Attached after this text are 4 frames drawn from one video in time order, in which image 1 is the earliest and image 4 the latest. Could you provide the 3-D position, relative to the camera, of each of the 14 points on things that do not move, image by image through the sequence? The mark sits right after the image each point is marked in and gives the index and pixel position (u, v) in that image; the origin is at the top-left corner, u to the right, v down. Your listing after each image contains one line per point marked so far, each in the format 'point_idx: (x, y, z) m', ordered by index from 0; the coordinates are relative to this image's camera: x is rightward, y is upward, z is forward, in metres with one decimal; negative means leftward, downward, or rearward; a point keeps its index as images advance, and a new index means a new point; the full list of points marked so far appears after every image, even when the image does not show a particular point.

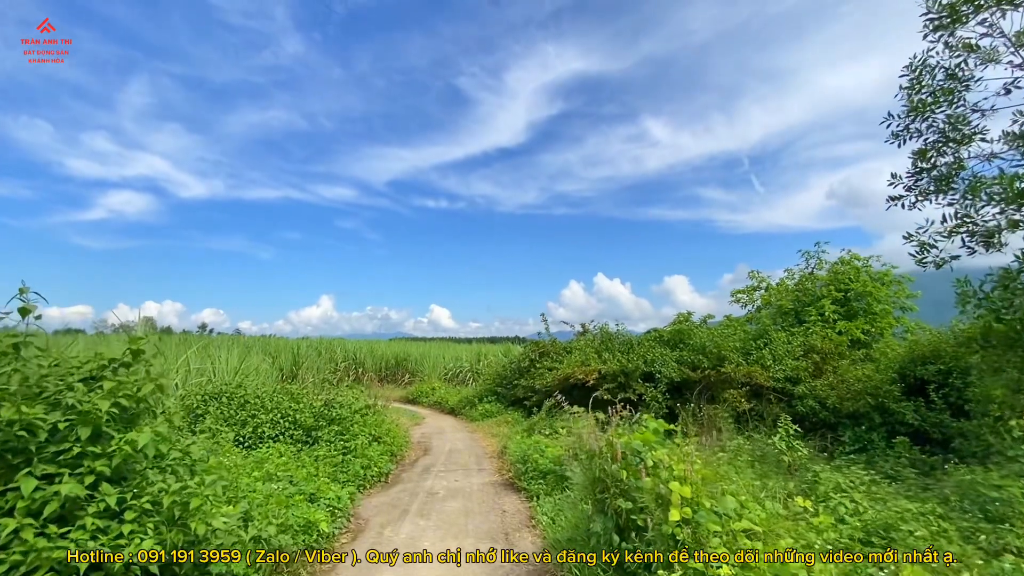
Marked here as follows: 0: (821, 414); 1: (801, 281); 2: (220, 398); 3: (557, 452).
0: (+6.4, -2.6, +9.9) m
1: (+8.6, +0.2, +14.2) m
2: (-5.1, -1.9, +8.4) m
3: (+0.7, -2.5, +7.2) m
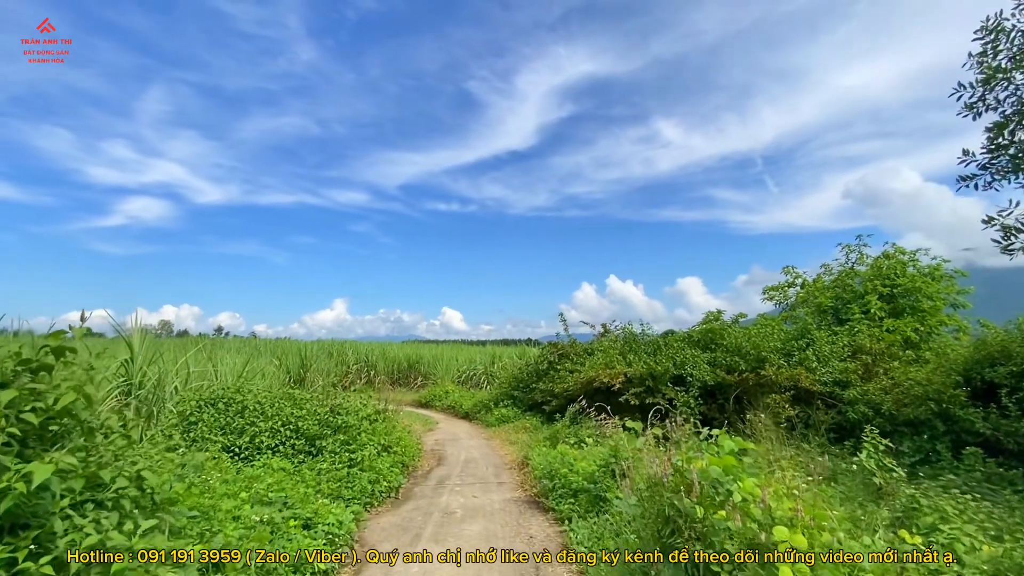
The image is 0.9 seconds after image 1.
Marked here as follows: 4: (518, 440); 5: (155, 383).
0: (+6.8, -2.5, +8.9) m
1: (+9.1, +0.3, +13.2) m
2: (-4.8, -1.9, +7.7) m
3: (+1.0, -2.4, +6.4) m
4: (+0.1, -3.5, +11.0) m
5: (-6.8, -1.8, +9.1) m
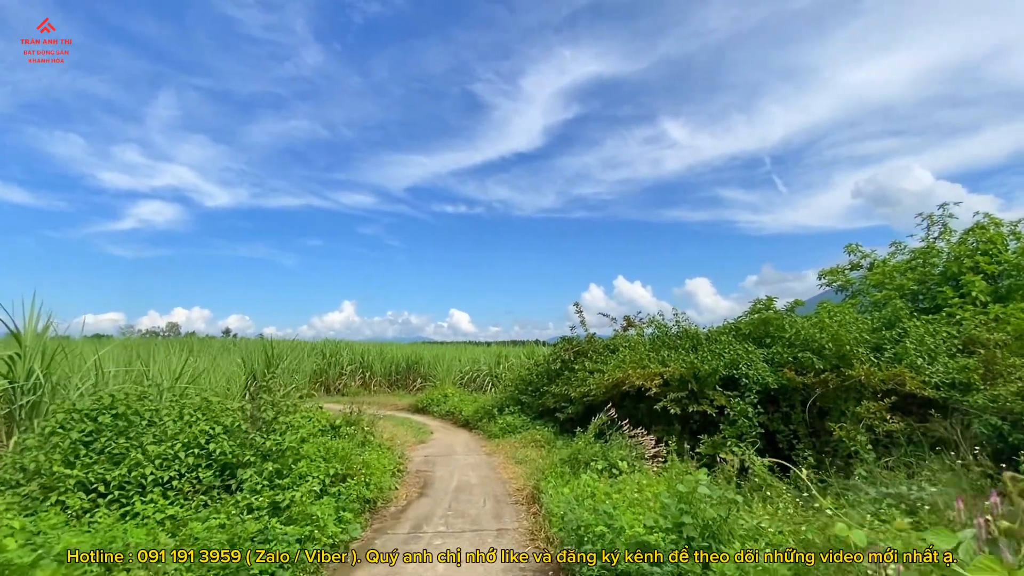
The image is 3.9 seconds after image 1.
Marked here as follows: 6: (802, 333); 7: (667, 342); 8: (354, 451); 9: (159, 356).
0: (+6.8, -2.0, +6.5) m
1: (+9.2, +0.7, +10.8) m
2: (-4.7, -1.5, +5.5) m
3: (+1.1, -1.9, +4.0) m
4: (+0.3, -3.1, +8.7) m
5: (-6.7, -1.5, +6.9) m
6: (+5.2, -0.8, +8.6) m
7: (+3.5, -1.2, +10.8) m
8: (-2.3, -2.4, +7.0) m
9: (-6.8, -1.3, +9.2) m
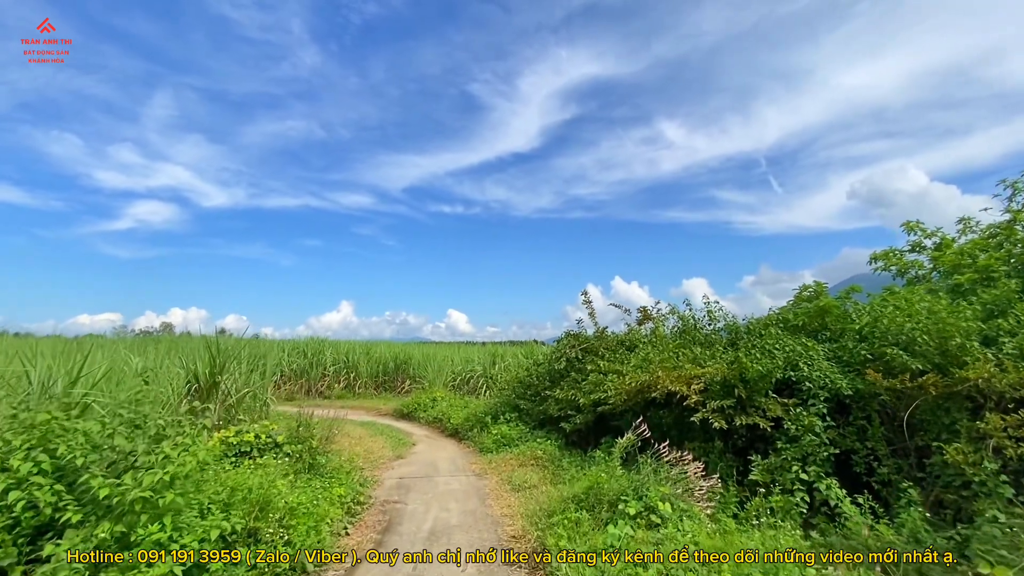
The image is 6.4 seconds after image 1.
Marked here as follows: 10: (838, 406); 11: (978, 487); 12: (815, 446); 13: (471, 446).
0: (+6.8, -1.7, +4.5) m
1: (+9.2, +1.0, +8.9) m
2: (-4.8, -1.2, +3.5) m
3: (+1.0, -1.6, +2.1) m
4: (+0.2, -2.8, +6.7) m
5: (-6.8, -1.1, +4.9) m
6: (+5.2, -0.5, +6.7) m
7: (+3.4, -0.9, +8.8) m
8: (-2.4, -2.0, +5.0) m
9: (-6.9, -1.0, +7.2) m
10: (+4.6, -1.7, +6.6) m
11: (+5.1, -2.2, +5.2) m
12: (+4.0, -2.0, +6.2) m
13: (-0.9, -3.6, +10.9) m
